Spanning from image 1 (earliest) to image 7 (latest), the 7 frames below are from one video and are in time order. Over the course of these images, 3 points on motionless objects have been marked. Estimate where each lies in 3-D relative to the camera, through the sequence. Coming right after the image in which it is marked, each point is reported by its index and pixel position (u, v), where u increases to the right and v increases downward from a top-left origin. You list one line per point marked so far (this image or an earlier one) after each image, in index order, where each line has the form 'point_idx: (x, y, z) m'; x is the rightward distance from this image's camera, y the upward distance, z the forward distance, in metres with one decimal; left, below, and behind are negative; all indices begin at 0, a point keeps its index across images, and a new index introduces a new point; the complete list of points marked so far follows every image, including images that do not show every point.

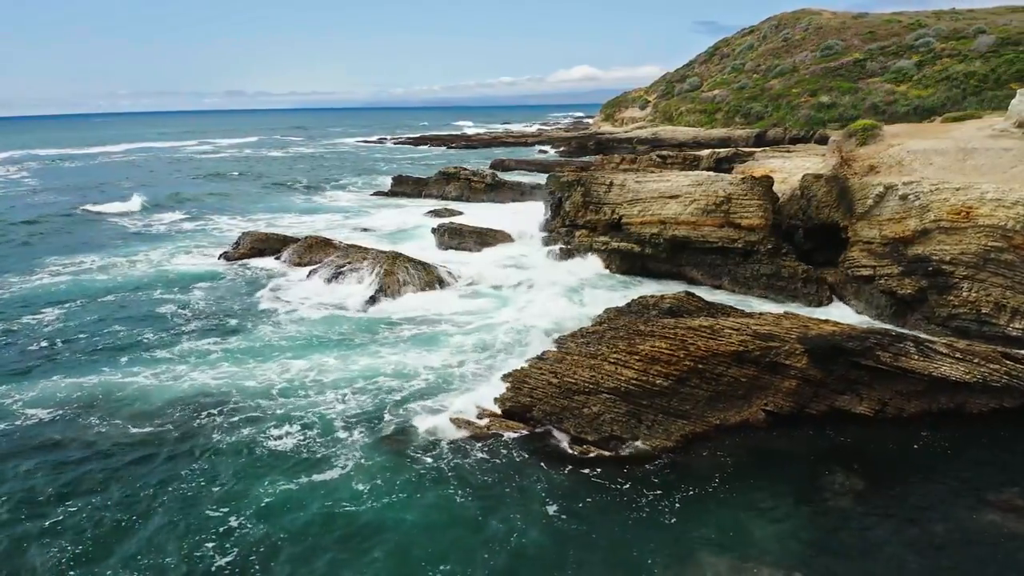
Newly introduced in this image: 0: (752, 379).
0: (+3.6, -1.3, +9.4) m
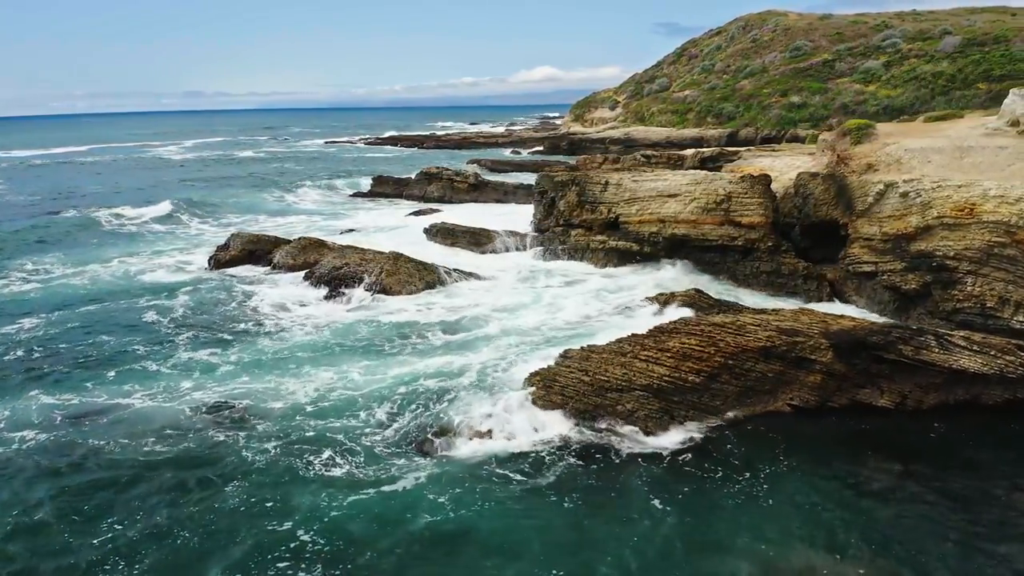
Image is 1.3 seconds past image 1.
0: (+4.0, -1.2, +9.5) m
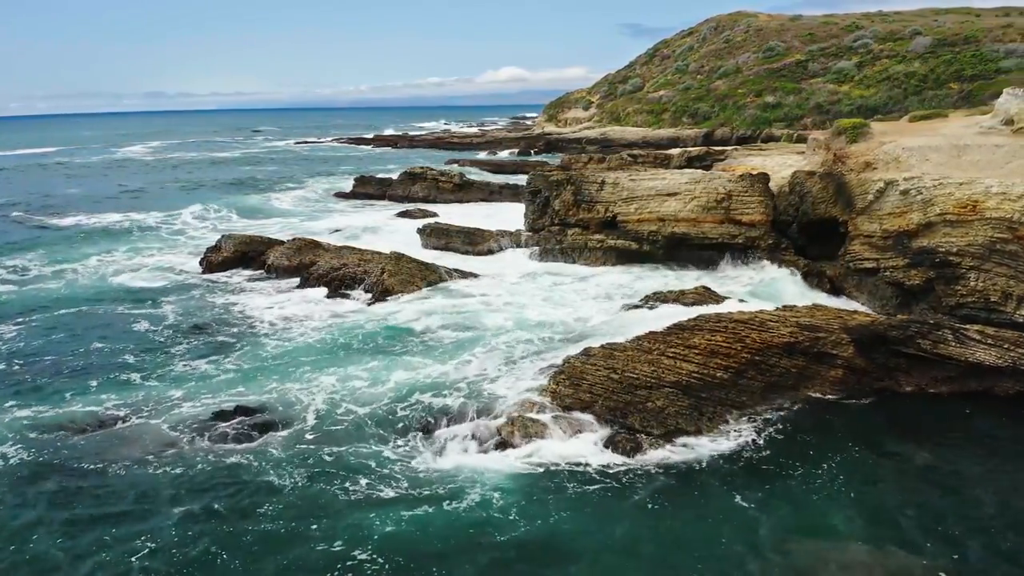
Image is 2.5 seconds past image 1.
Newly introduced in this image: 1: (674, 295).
0: (+4.3, -1.2, +9.6) m
1: (+3.5, -0.2, +13.8) m
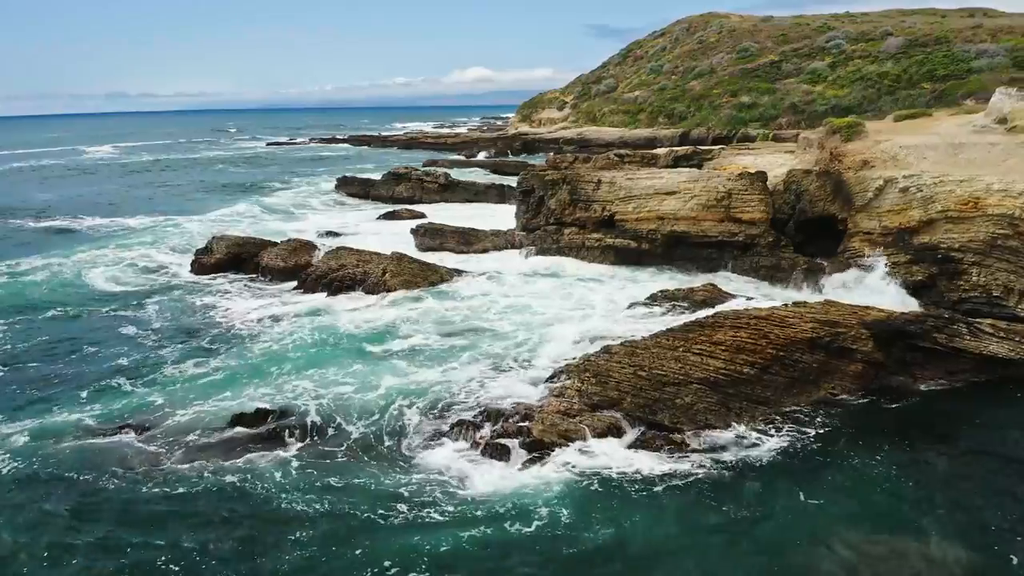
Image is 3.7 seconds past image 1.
0: (+4.7, -1.1, +9.8) m
1: (+3.7, -0.1, +13.9) m
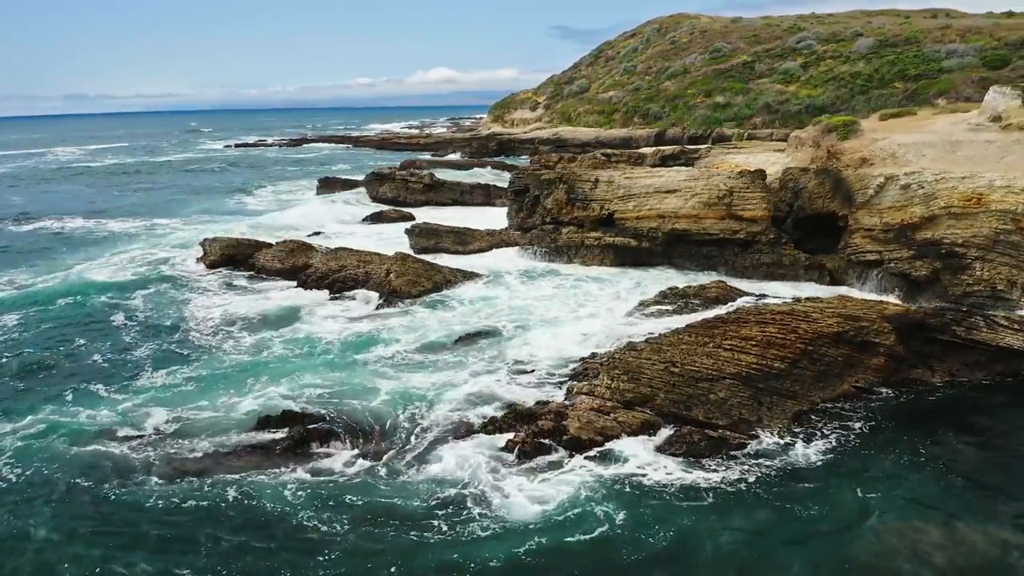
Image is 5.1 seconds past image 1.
0: (+5.1, -1.1, +10.0) m
1: (+3.9, 0.0, +14.1) m
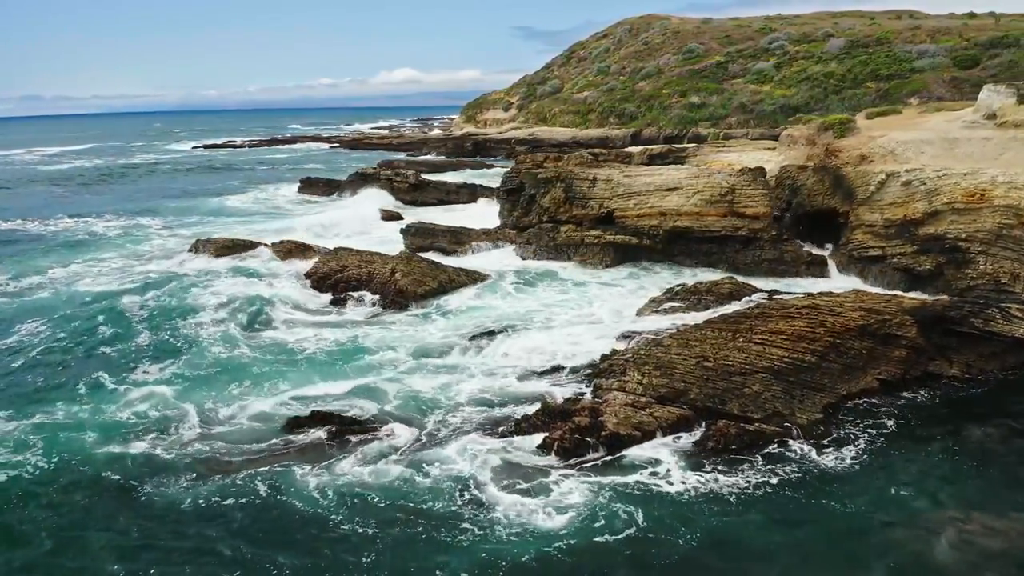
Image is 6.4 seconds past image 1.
0: (+5.5, -1.0, +10.2) m
1: (+4.2, 0.0, +14.3) m
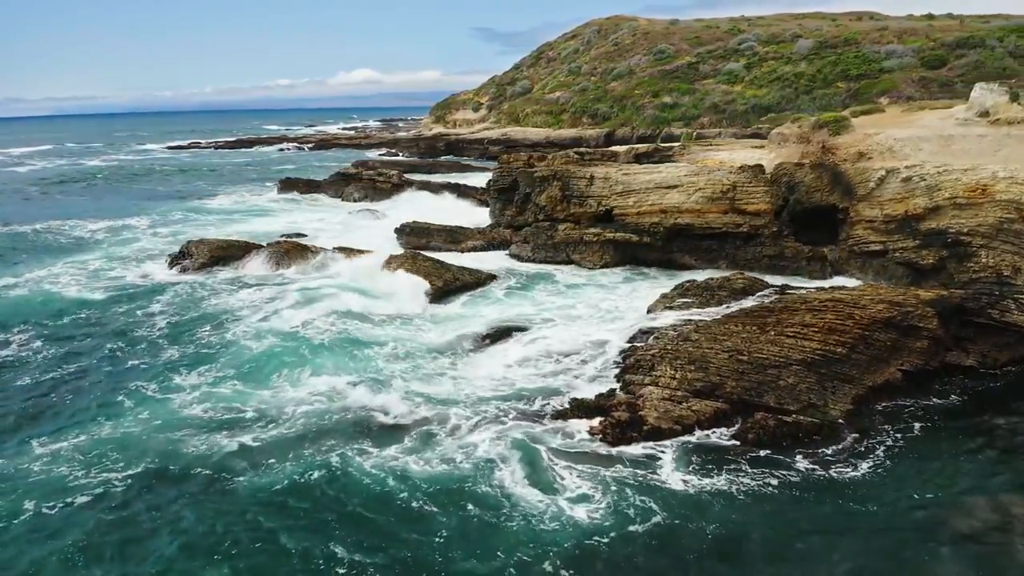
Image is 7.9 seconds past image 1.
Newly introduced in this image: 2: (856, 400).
0: (+5.9, -0.9, +10.4) m
1: (+4.5, +0.1, +14.4) m
2: (+5.0, -1.7, +9.8) m
